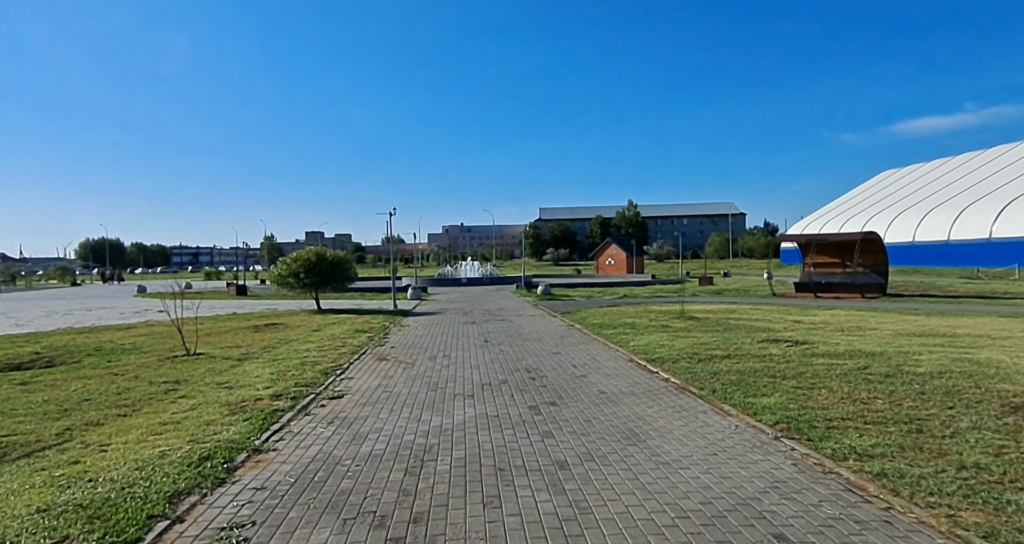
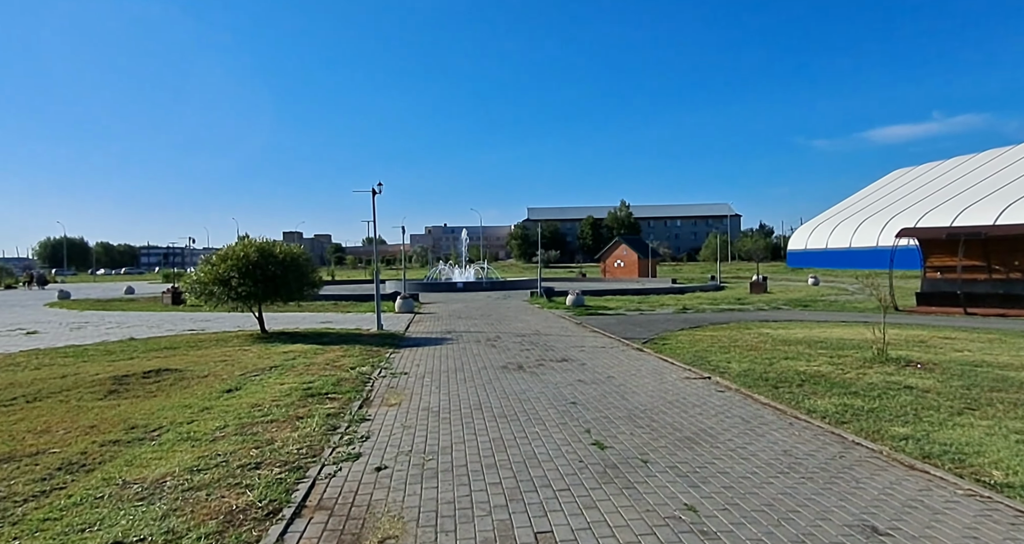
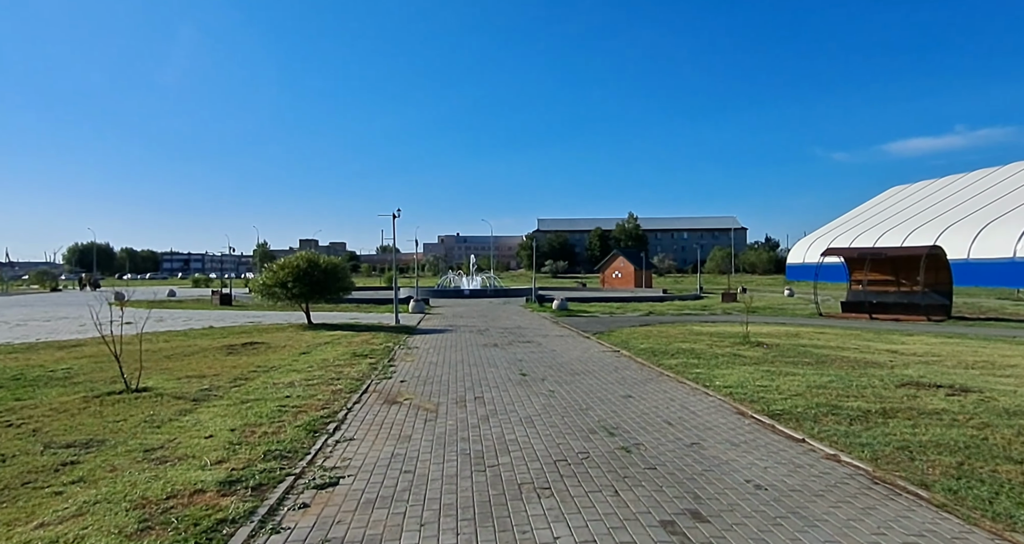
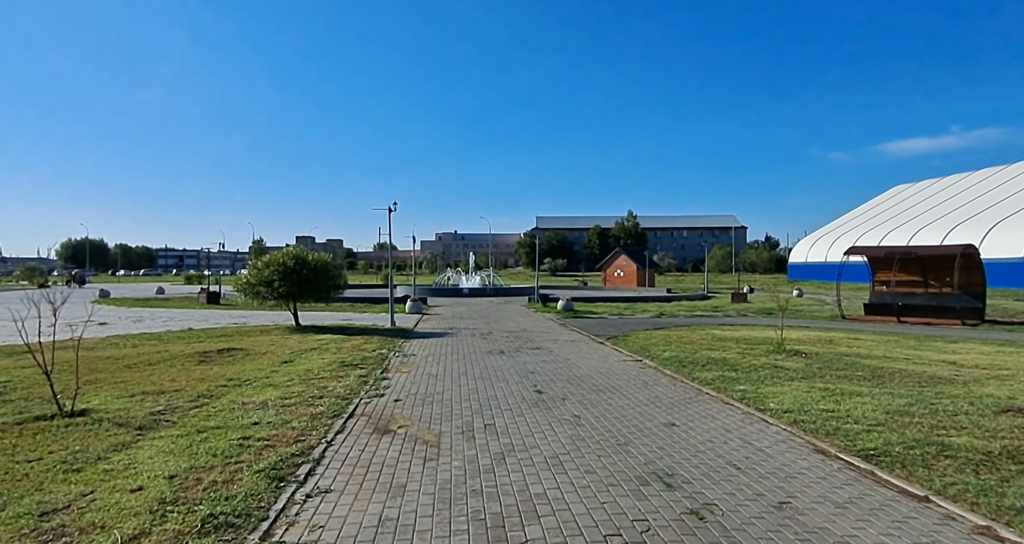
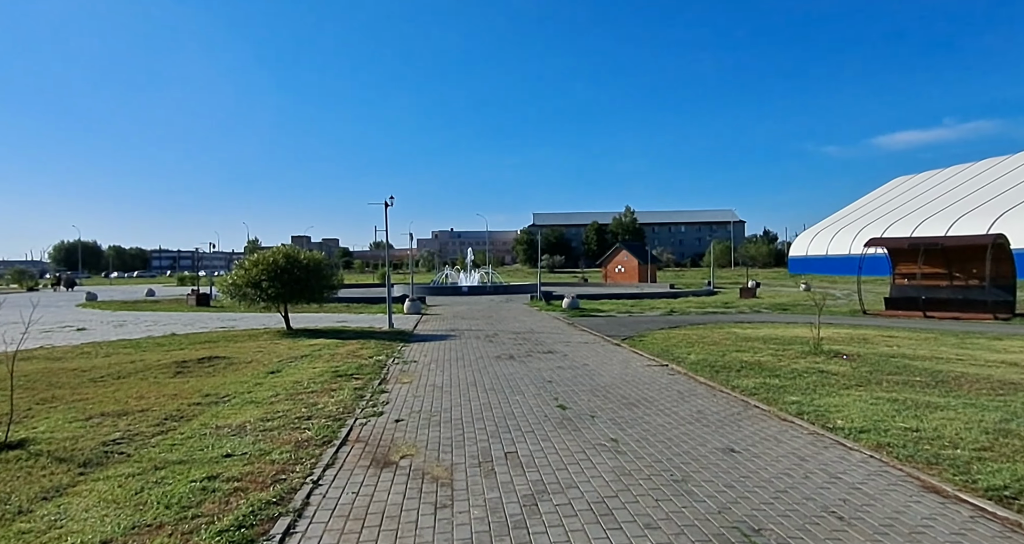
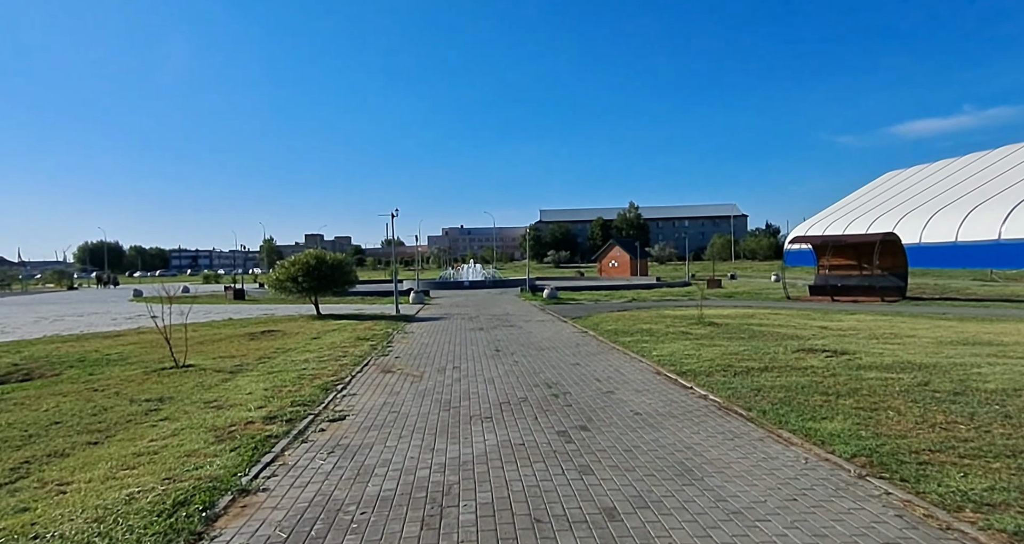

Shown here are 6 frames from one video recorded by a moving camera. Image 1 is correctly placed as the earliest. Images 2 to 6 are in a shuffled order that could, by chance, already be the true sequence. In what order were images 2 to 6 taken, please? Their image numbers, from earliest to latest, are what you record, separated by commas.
6, 3, 4, 5, 2
